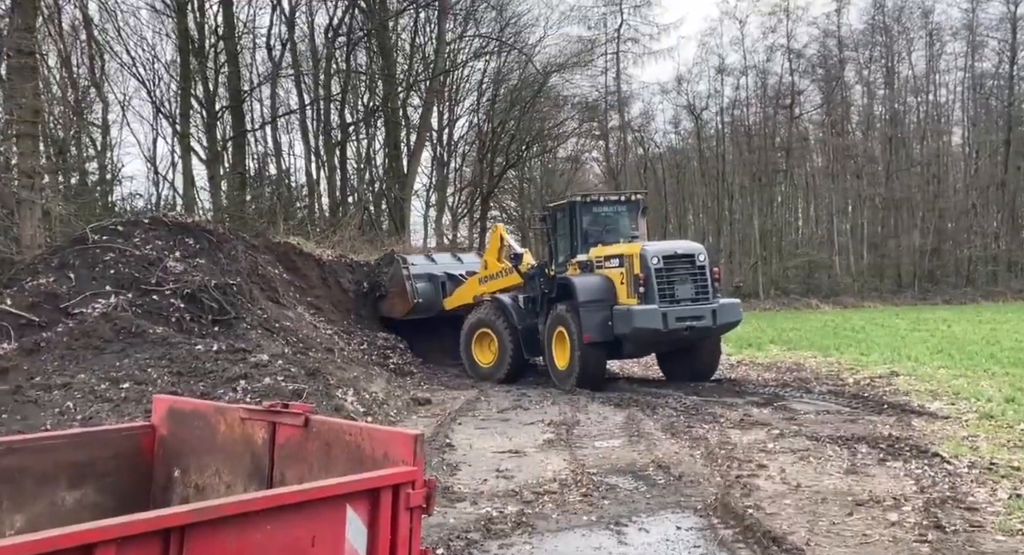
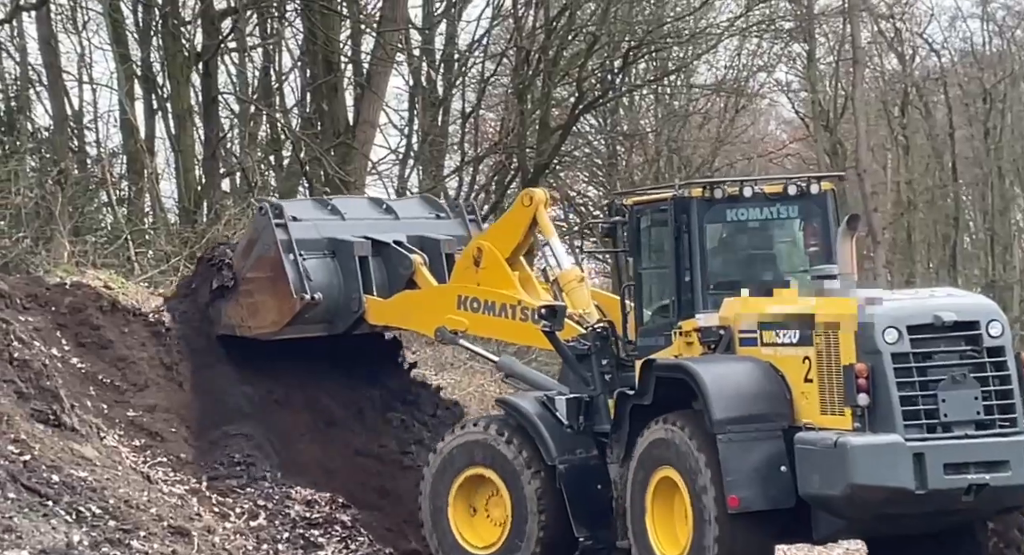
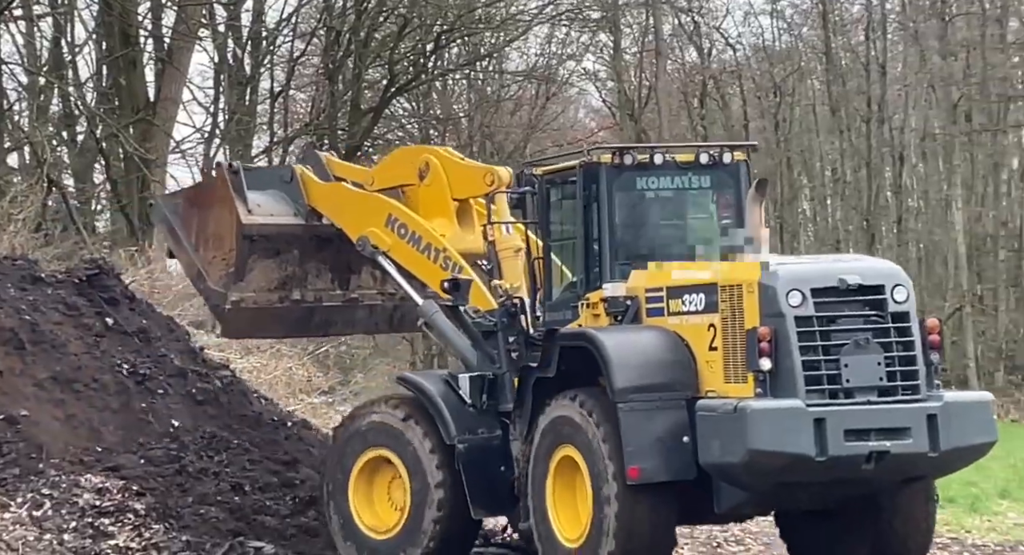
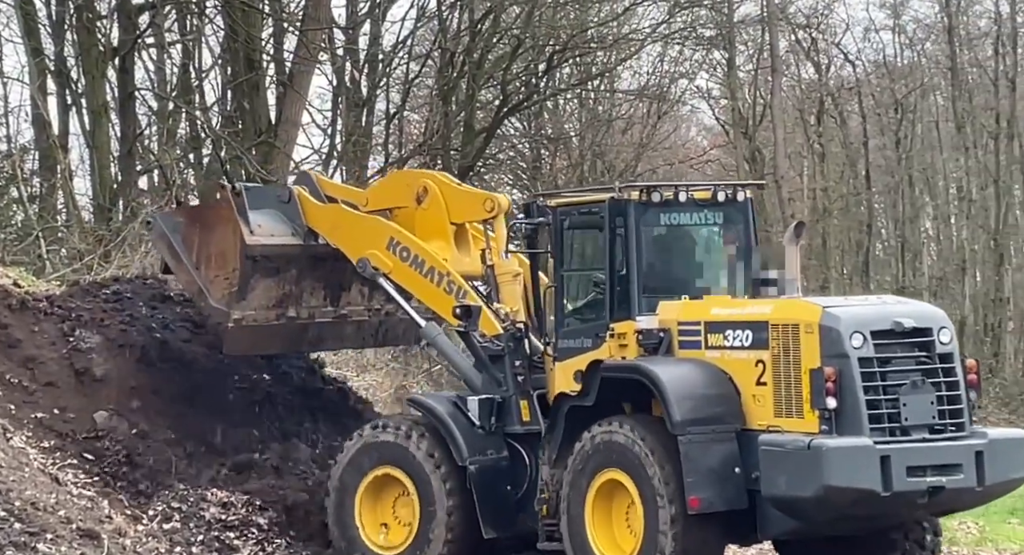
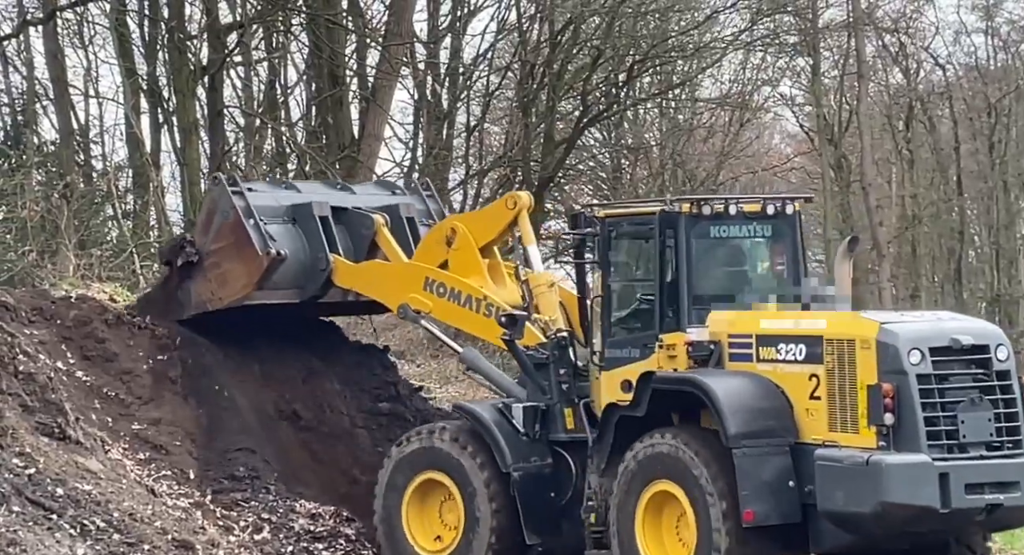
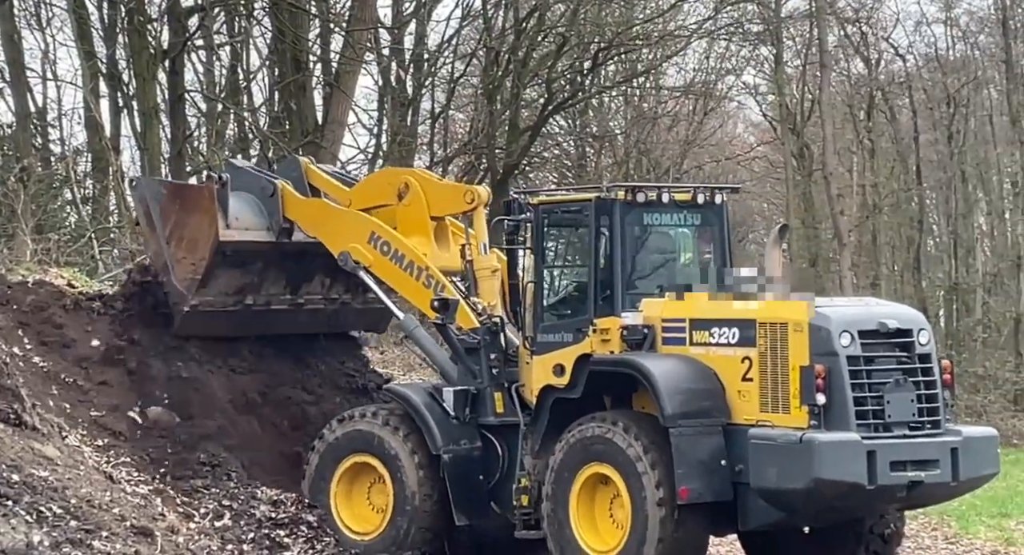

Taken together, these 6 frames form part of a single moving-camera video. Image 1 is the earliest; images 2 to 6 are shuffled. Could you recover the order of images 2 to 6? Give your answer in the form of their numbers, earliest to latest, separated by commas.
2, 5, 6, 4, 3
